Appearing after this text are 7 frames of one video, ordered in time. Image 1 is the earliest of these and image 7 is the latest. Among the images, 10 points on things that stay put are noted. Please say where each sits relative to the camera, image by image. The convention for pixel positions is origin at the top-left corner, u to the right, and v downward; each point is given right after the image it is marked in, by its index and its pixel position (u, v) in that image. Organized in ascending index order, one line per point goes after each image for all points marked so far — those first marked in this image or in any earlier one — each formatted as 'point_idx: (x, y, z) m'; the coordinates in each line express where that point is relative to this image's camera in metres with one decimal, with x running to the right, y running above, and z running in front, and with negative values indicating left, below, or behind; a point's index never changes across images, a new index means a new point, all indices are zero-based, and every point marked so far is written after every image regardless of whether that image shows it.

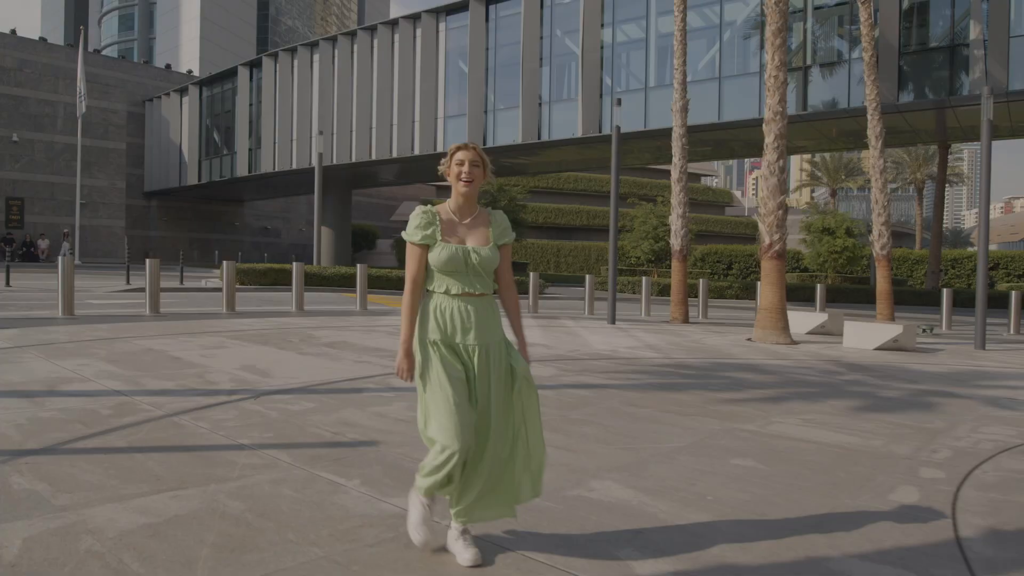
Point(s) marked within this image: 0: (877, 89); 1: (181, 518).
0: (+8.0, +4.4, +17.6) m
1: (-1.5, -1.0, +3.6) m
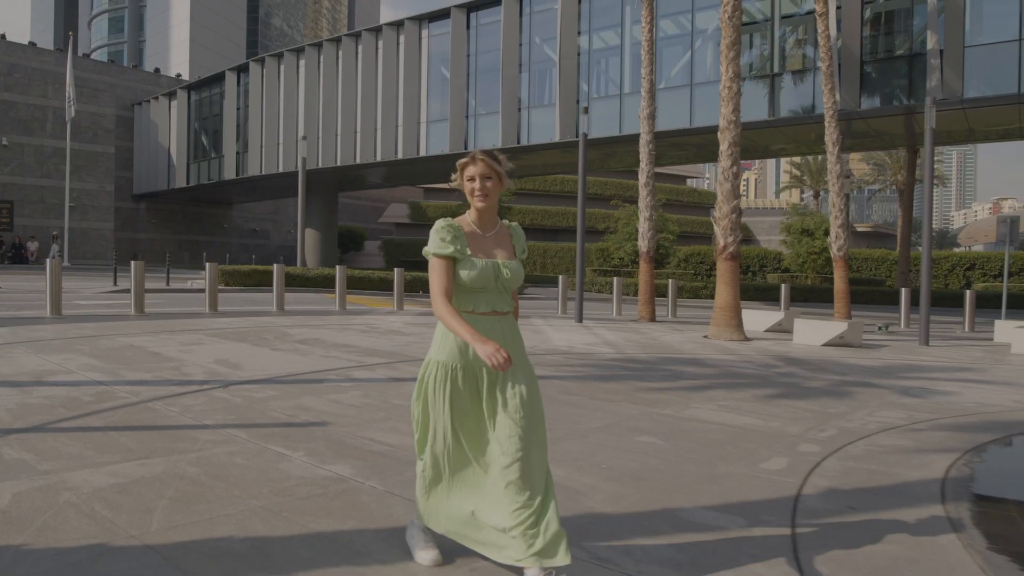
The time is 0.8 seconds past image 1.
0: (+7.4, +4.4, +18.4) m
1: (-1.9, -1.0, +4.2) m
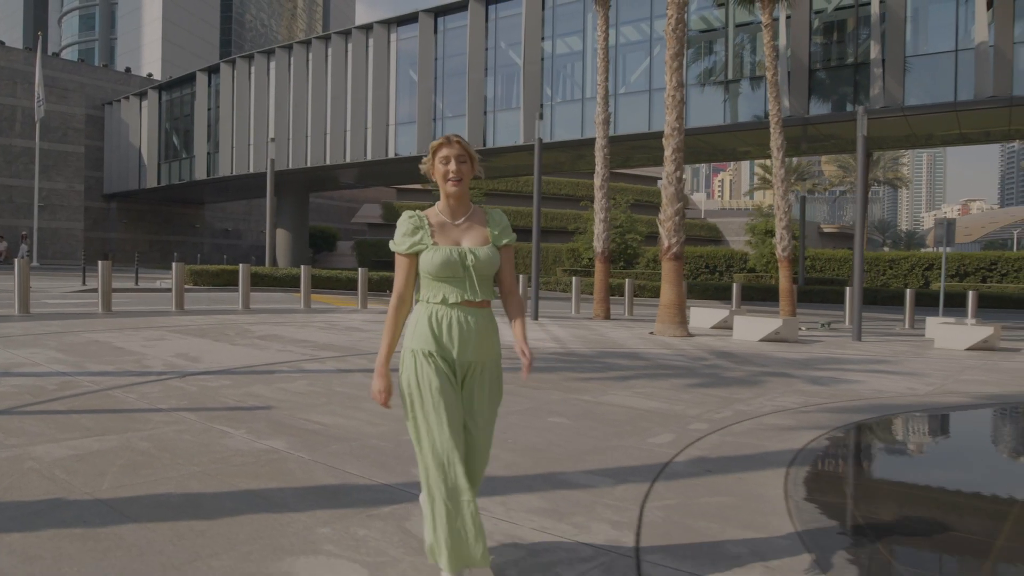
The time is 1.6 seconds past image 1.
0: (+6.4, +4.4, +19.3) m
1: (-2.5, -1.0, +4.8) m
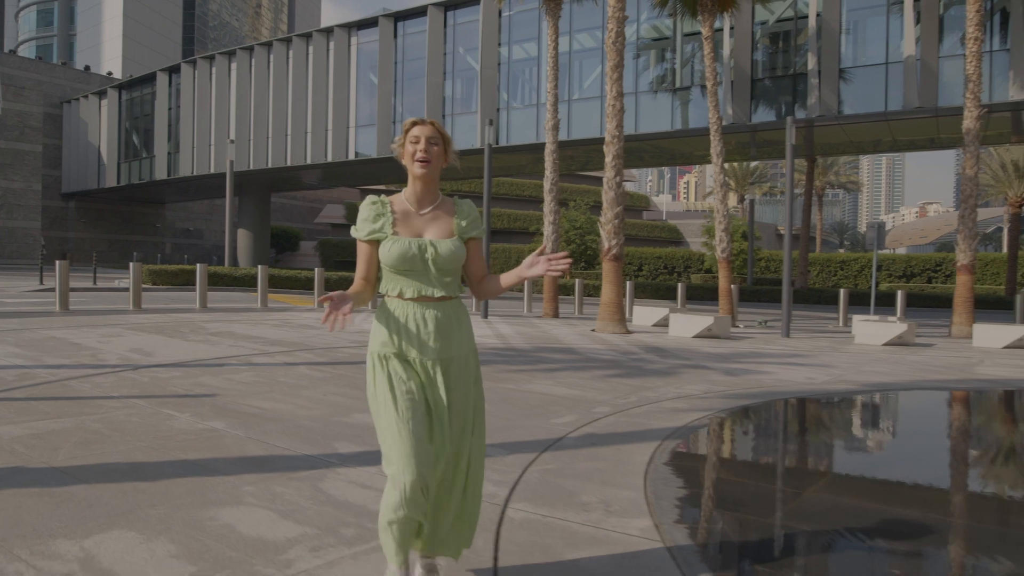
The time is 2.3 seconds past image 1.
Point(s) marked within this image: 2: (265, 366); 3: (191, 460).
0: (+5.2, +4.4, +20.2) m
1: (-3.1, -1.0, +5.4) m
2: (-2.8, -0.9, +8.9) m
3: (-1.9, -1.0, +4.8) m
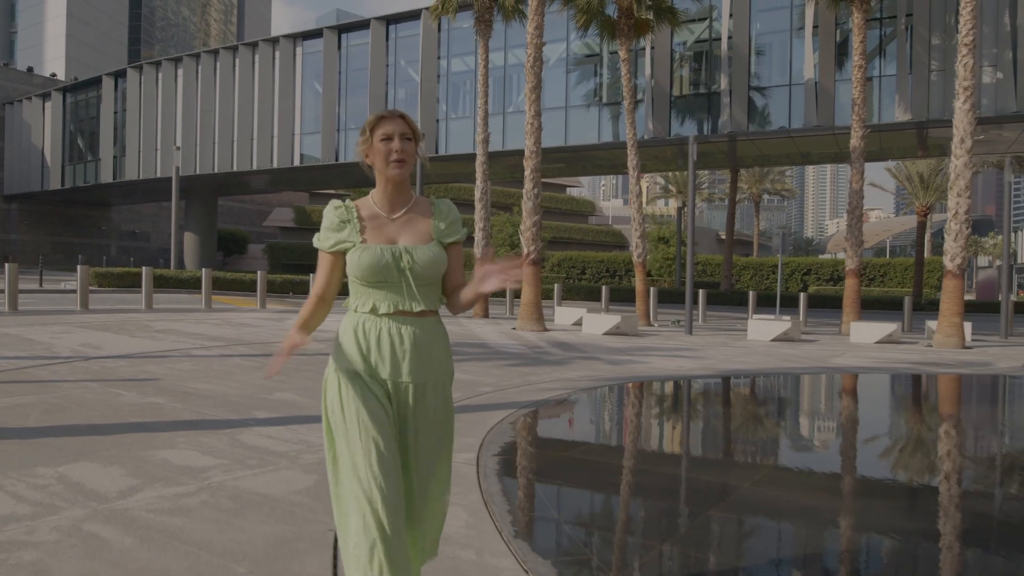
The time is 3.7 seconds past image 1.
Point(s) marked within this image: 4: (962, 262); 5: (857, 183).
0: (+3.4, +4.4, +21.9) m
1: (-4.1, -1.0, +6.6) m
2: (-3.9, -0.9, +10.2) m
3: (-2.8, -1.0, +6.0) m
4: (+8.9, +0.5, +15.7) m
5: (+8.5, +2.6, +19.6) m
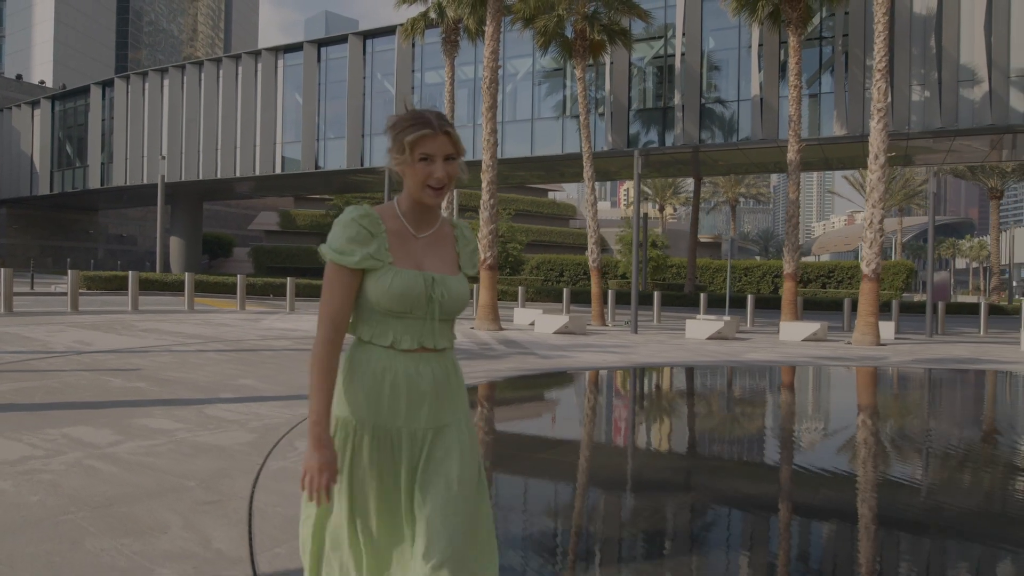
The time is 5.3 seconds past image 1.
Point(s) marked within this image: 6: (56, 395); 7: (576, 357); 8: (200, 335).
0: (+2.4, +4.3, +23.4) m
1: (-4.9, -1.0, +8.1) m
2: (-4.8, -0.9, +11.6) m
3: (-3.7, -1.1, +7.5) m
4: (+8.0, +0.5, +17.3) m
5: (+7.5, +2.5, +21.2) m
6: (-4.4, -1.0, +7.6) m
7: (+1.1, -1.1, +13.8) m
8: (-5.6, -0.8, +14.2) m
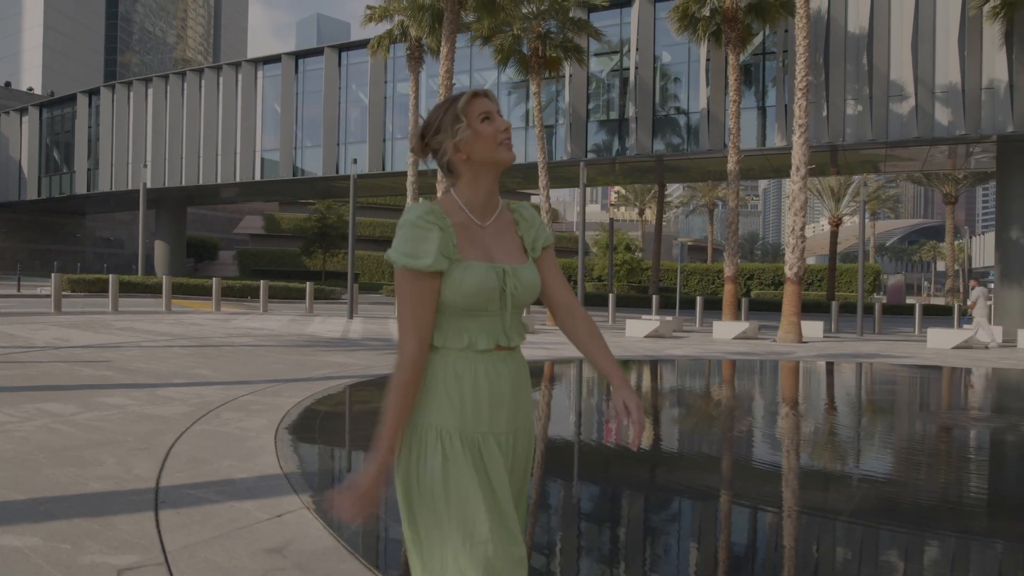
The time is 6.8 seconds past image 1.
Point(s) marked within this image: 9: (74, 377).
0: (+1.2, +4.2, +24.9) m
1: (-6.0, -1.0, +9.5) m
2: (-5.9, -1.0, +13.0) m
3: (-4.7, -1.1, +8.9) m
4: (+6.8, +0.4, +18.9) m
5: (+6.3, +2.5, +22.7) m
6: (-5.4, -1.1, +9.0) m
7: (0.0, -1.2, +15.3) m
8: (-6.7, -0.9, +15.6) m
9: (-5.2, -1.1, +9.4) m
